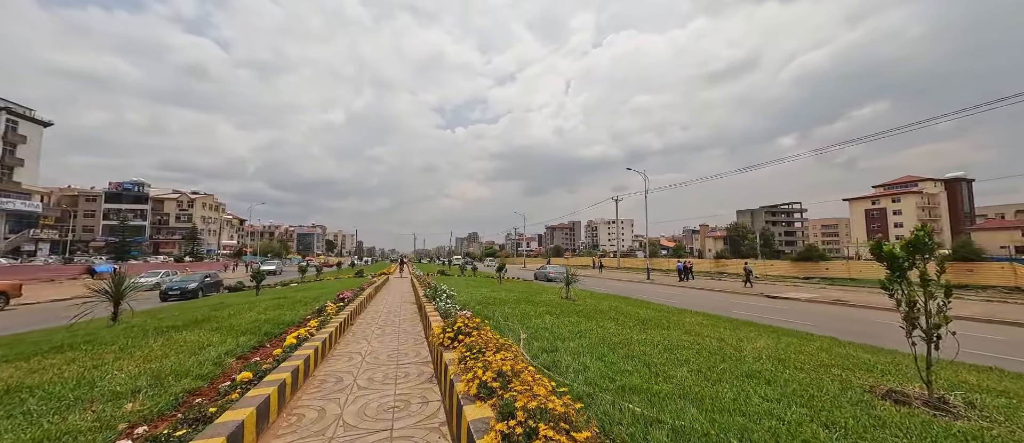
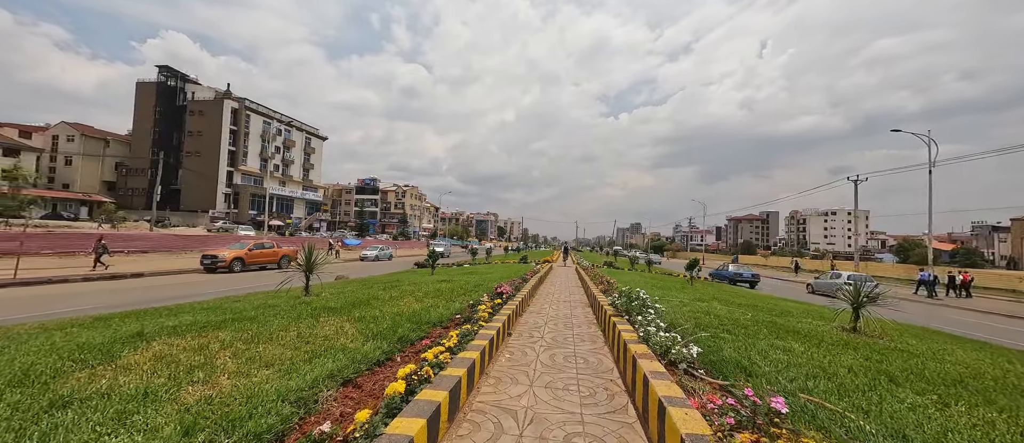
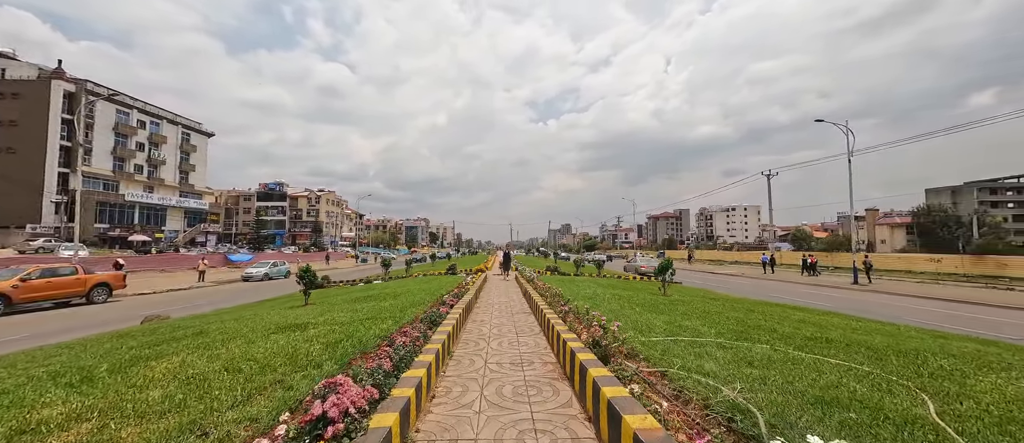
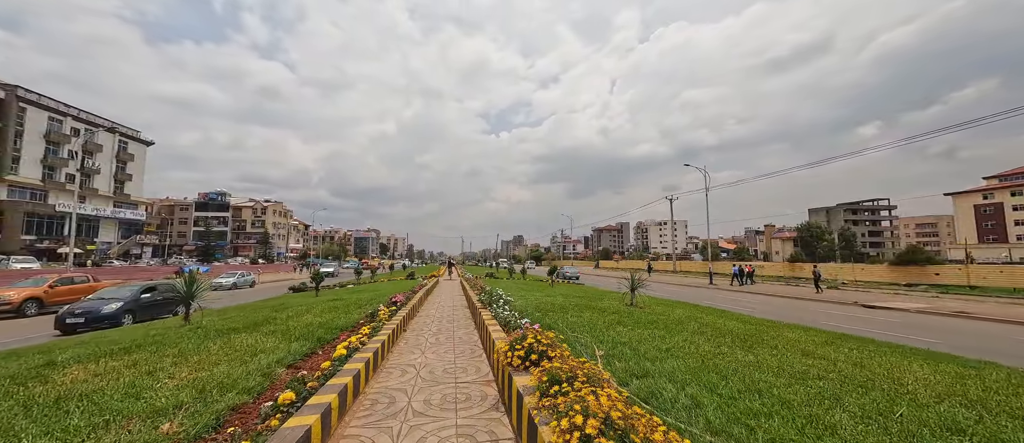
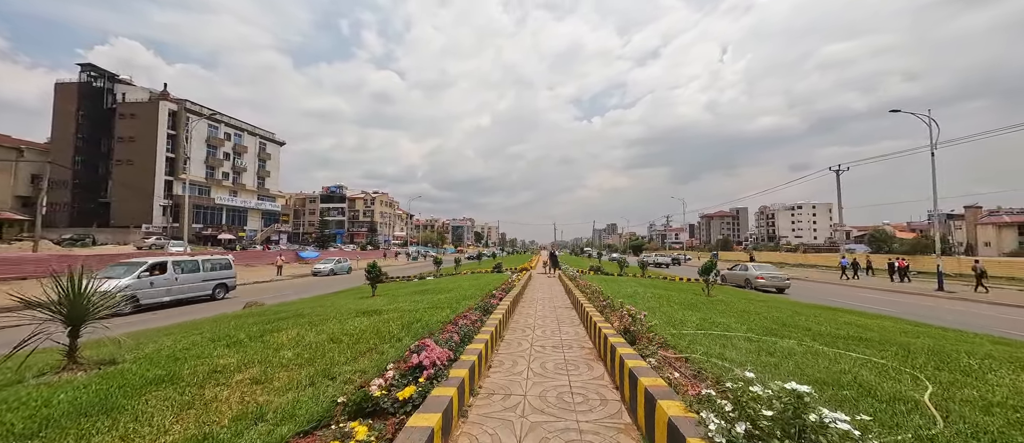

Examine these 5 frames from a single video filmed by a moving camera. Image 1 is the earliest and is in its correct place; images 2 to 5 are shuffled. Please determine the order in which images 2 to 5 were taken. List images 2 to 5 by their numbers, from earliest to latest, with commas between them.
4, 2, 5, 3
